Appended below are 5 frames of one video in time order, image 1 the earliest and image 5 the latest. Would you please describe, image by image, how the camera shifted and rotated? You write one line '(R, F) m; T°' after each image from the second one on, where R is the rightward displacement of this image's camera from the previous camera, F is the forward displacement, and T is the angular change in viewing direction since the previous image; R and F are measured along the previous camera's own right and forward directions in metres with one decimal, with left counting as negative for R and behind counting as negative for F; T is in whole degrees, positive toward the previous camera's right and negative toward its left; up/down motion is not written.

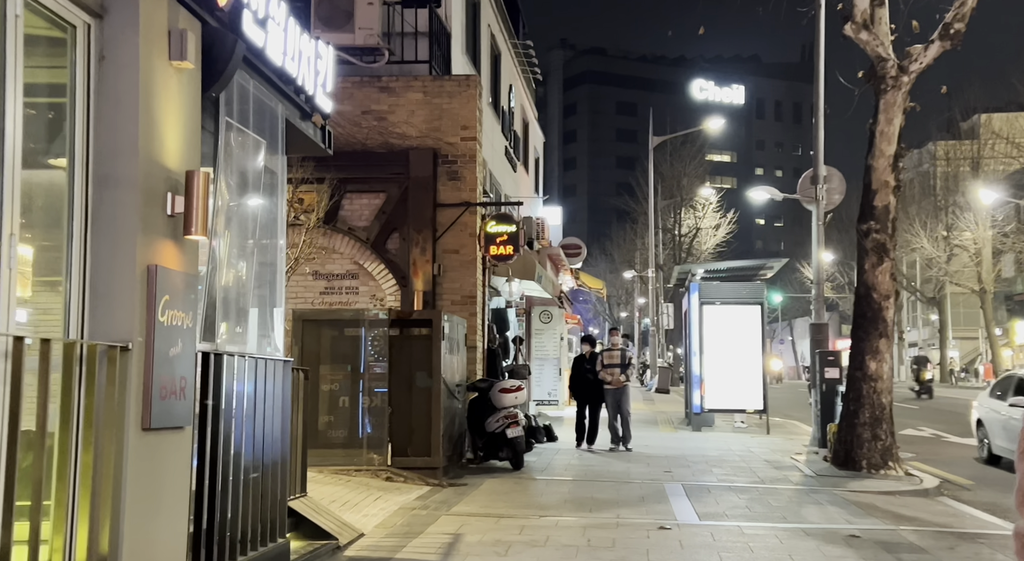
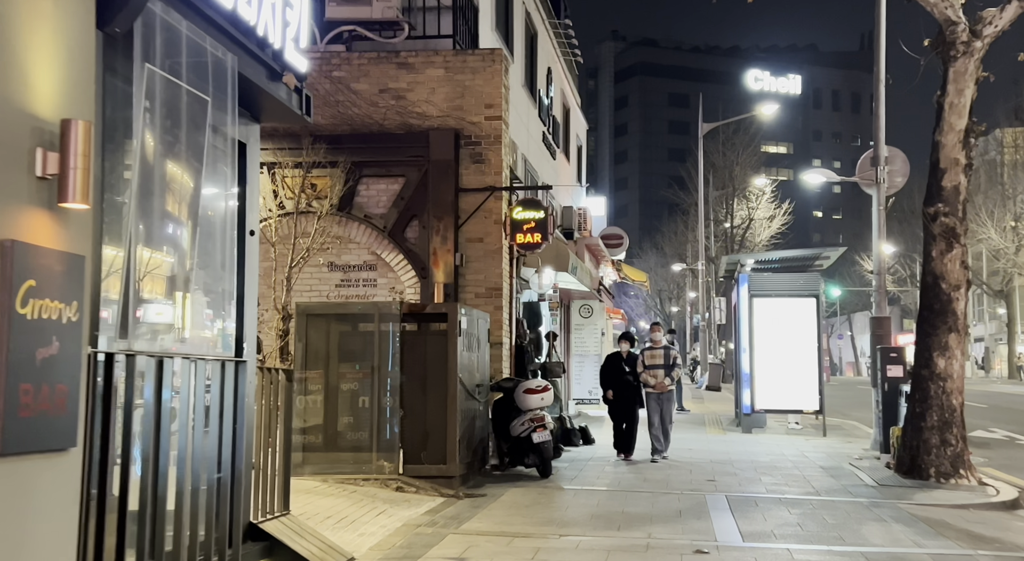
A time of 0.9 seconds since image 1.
(+0.3, +1.2) m; -3°
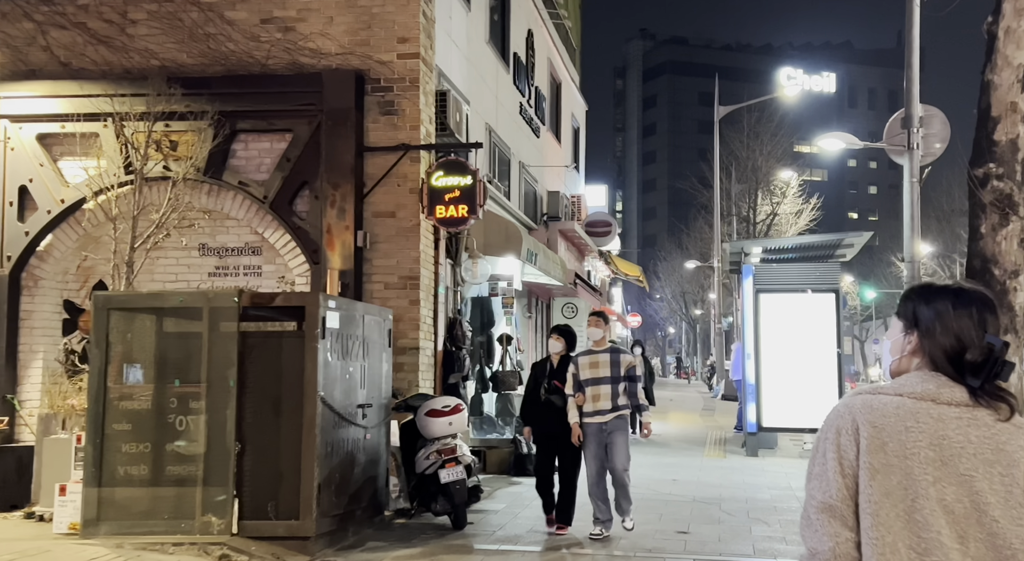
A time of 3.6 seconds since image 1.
(+1.1, +3.3) m; -2°
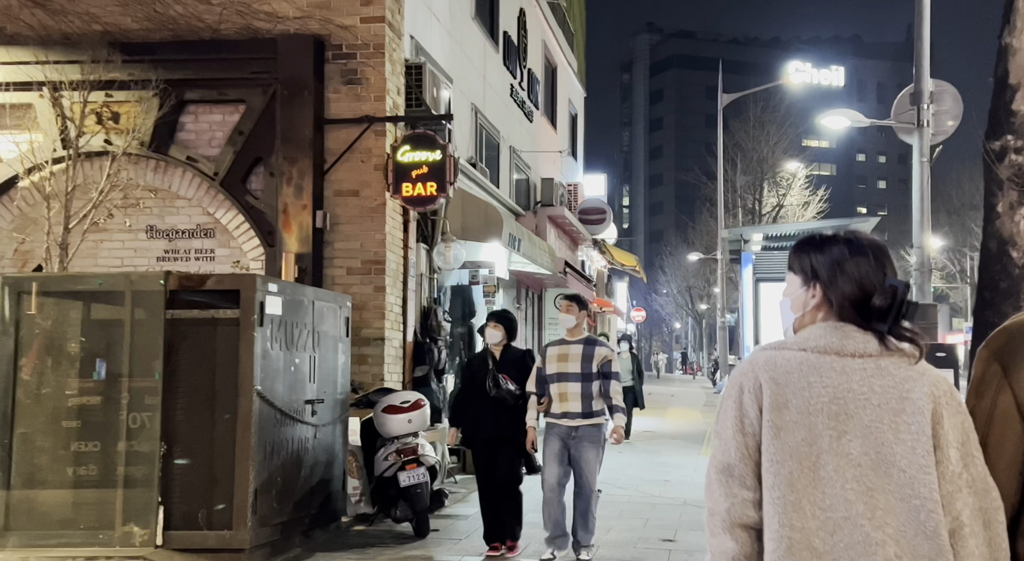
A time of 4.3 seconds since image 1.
(+0.3, +0.9) m; 0°
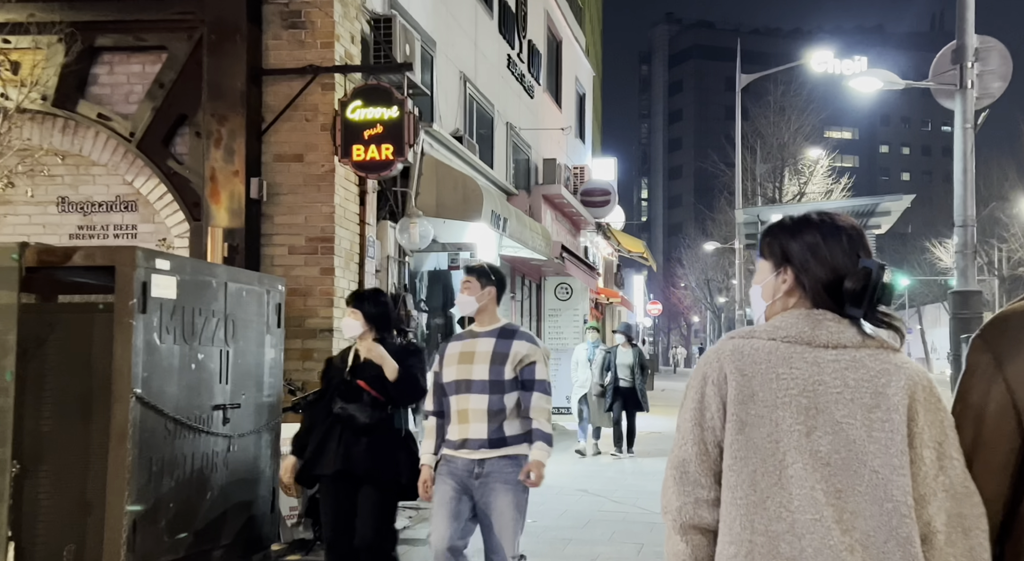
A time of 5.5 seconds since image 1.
(+0.4, +1.6) m; -1°
